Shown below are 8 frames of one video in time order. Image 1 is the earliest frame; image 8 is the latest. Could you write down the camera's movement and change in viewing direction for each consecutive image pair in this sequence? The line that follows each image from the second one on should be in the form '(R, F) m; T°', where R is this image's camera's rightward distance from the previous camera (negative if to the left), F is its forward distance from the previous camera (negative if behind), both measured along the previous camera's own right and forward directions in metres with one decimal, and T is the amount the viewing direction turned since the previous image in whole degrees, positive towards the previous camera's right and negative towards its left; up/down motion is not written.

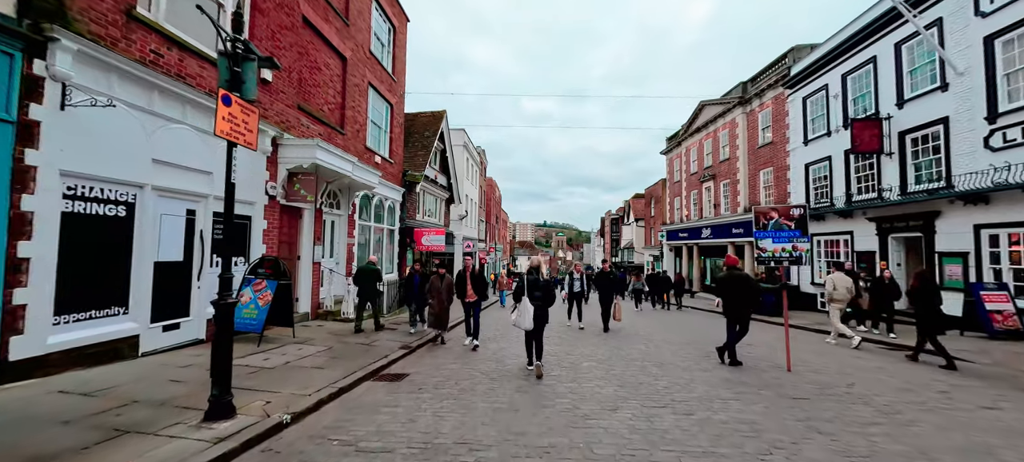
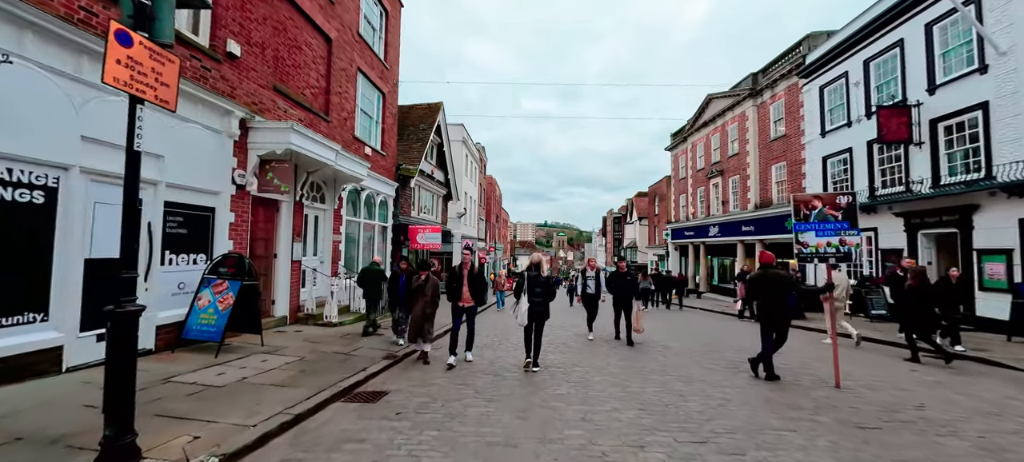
(0.0, +1.0) m; 0°
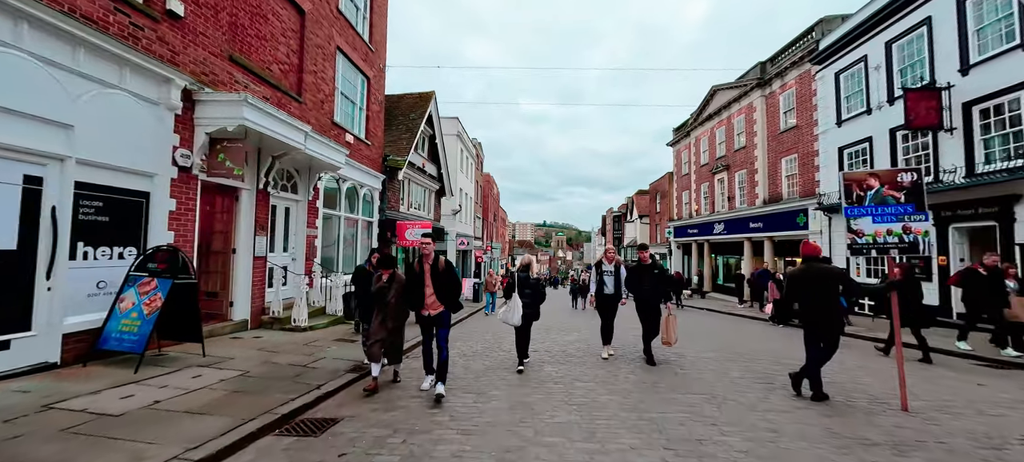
(+0.1, +1.1) m; 0°
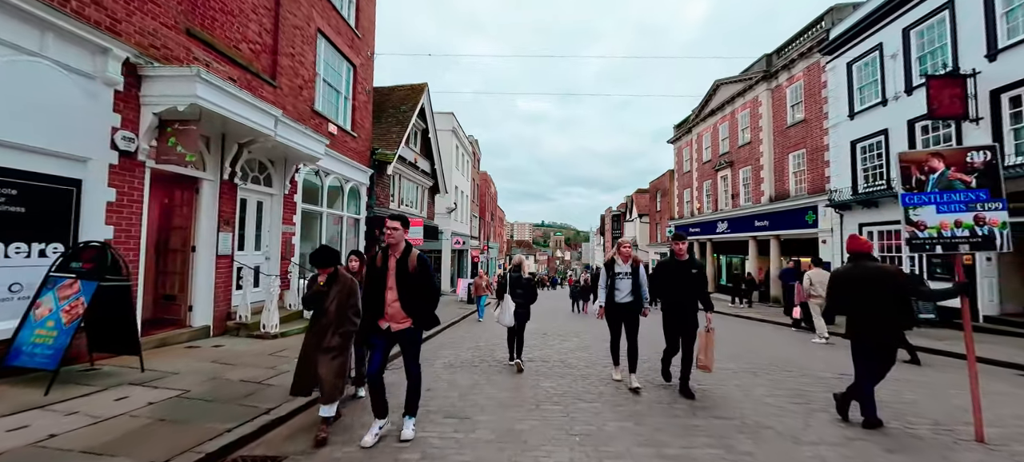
(+0.1, +0.8) m; 0°
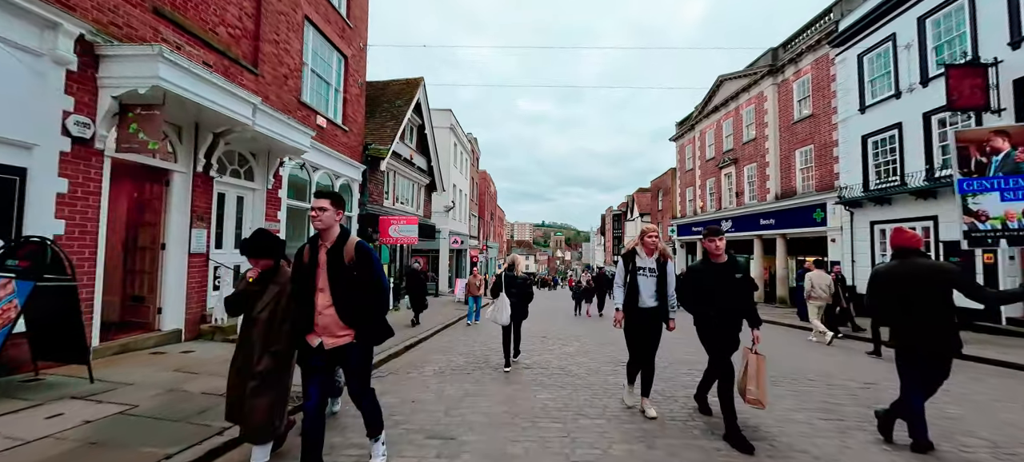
(+0.1, +0.5) m; 0°
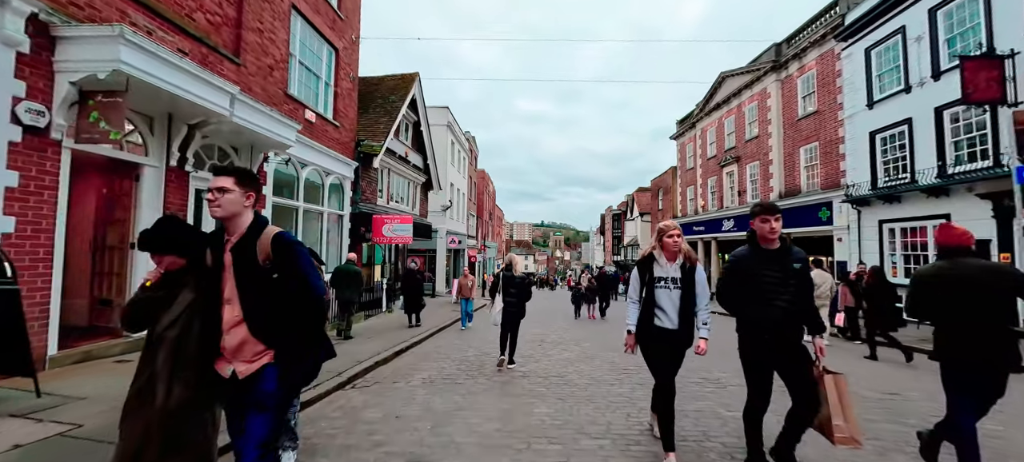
(+0.1, +0.4) m; 0°
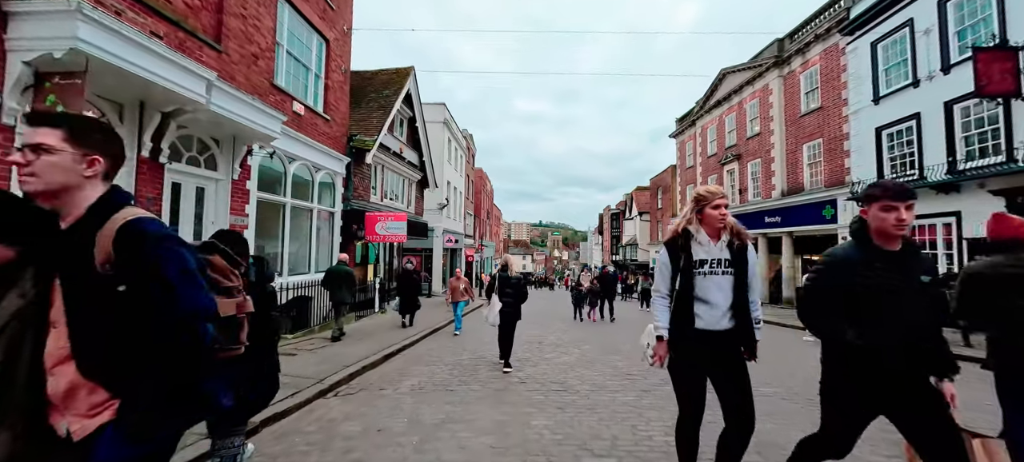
(0.0, +0.4) m; 0°
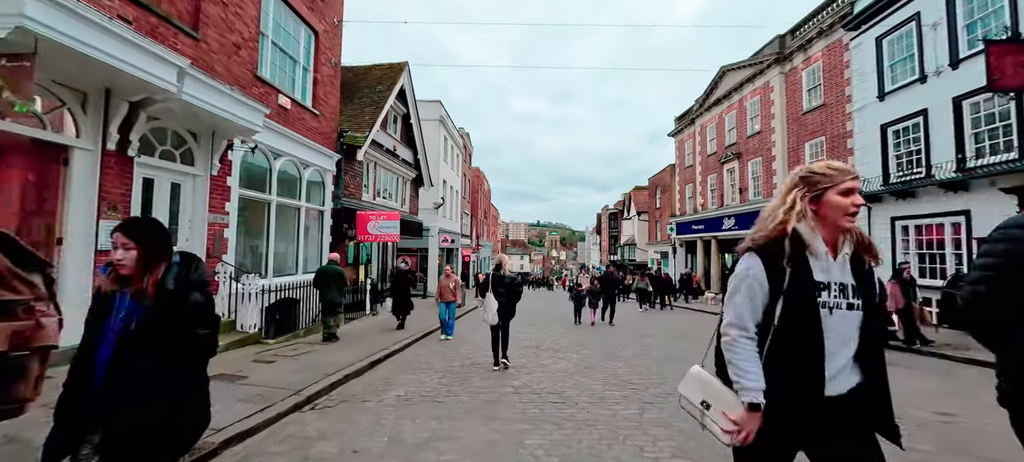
(+0.1, +0.4) m; 0°
